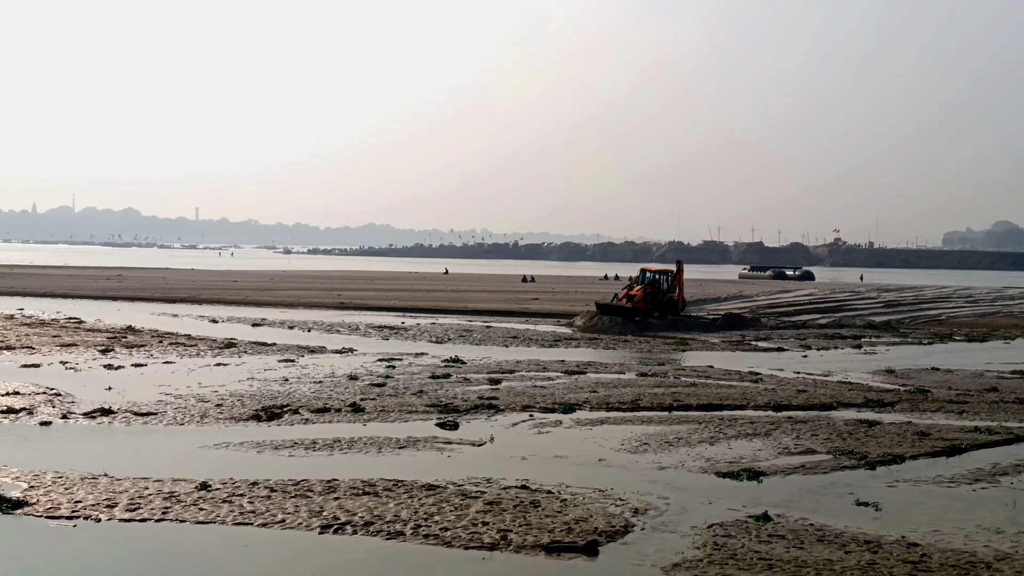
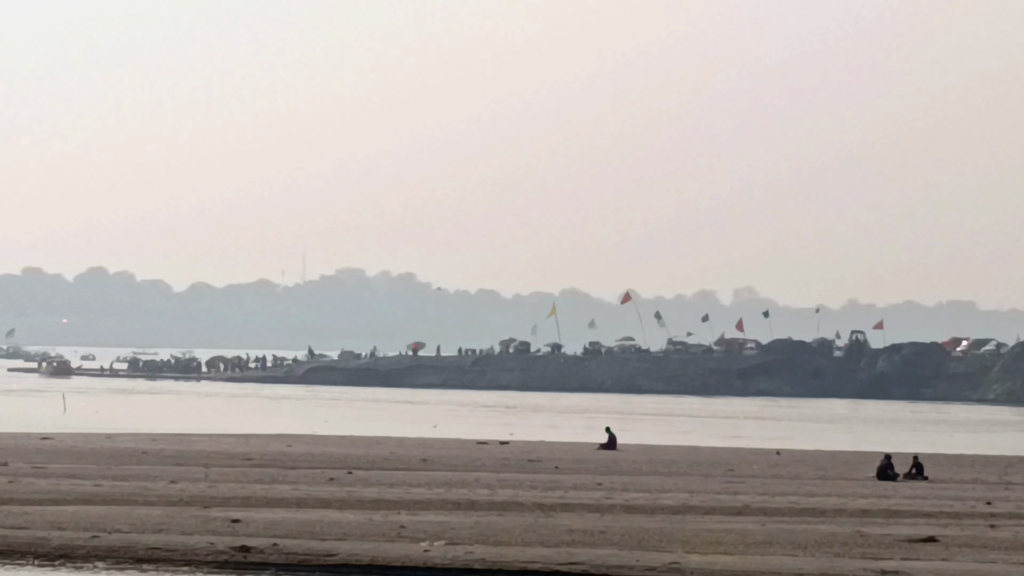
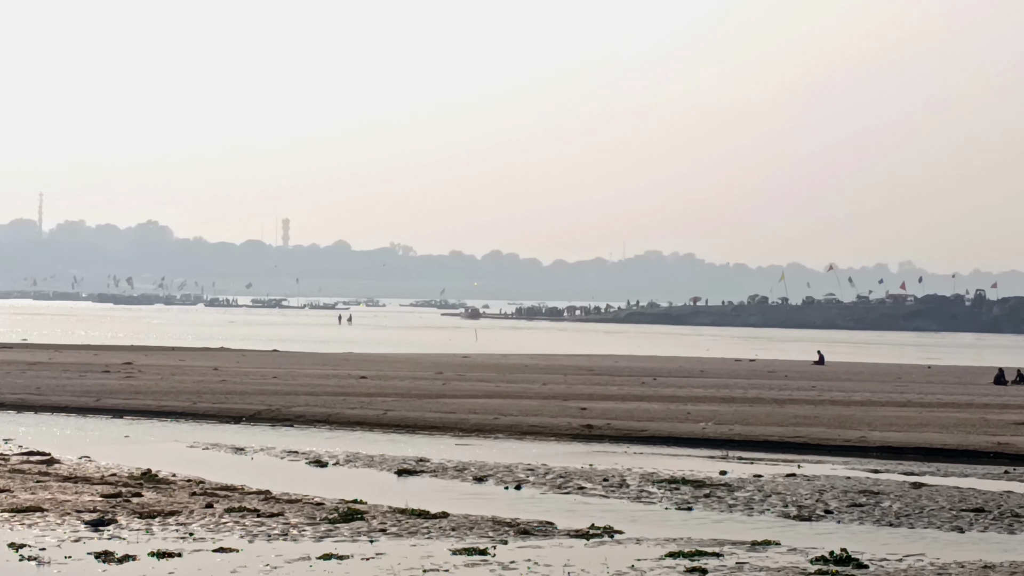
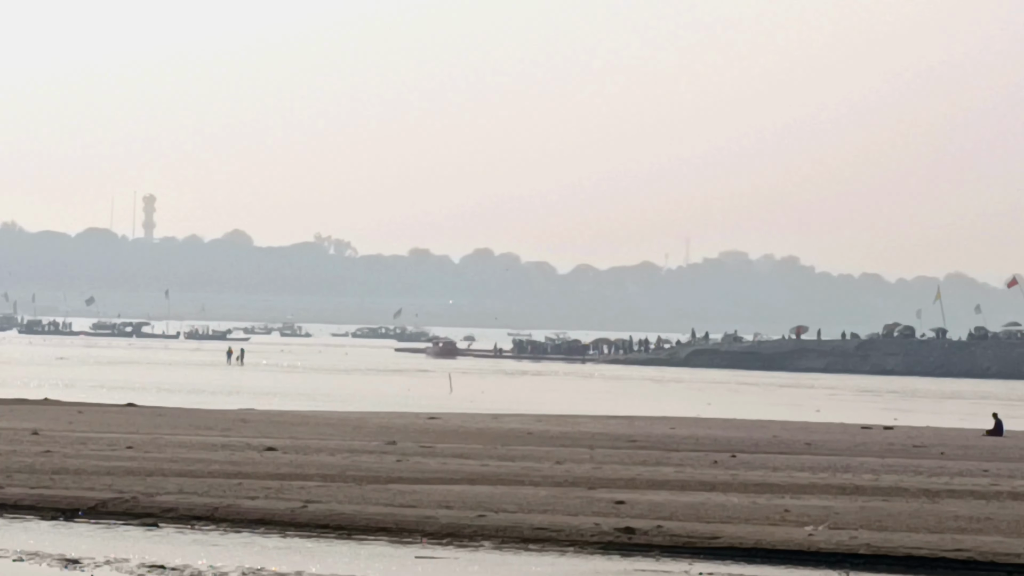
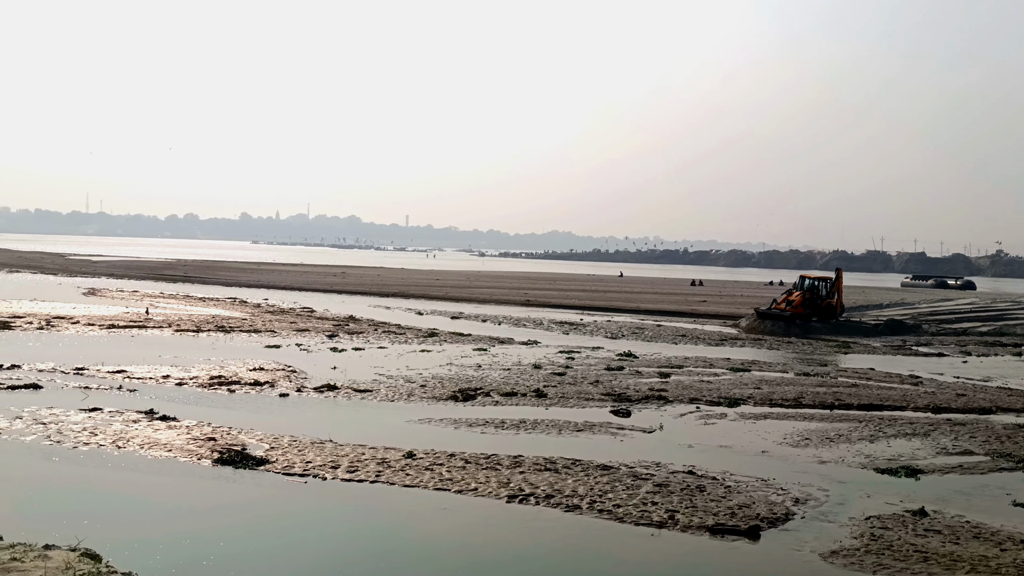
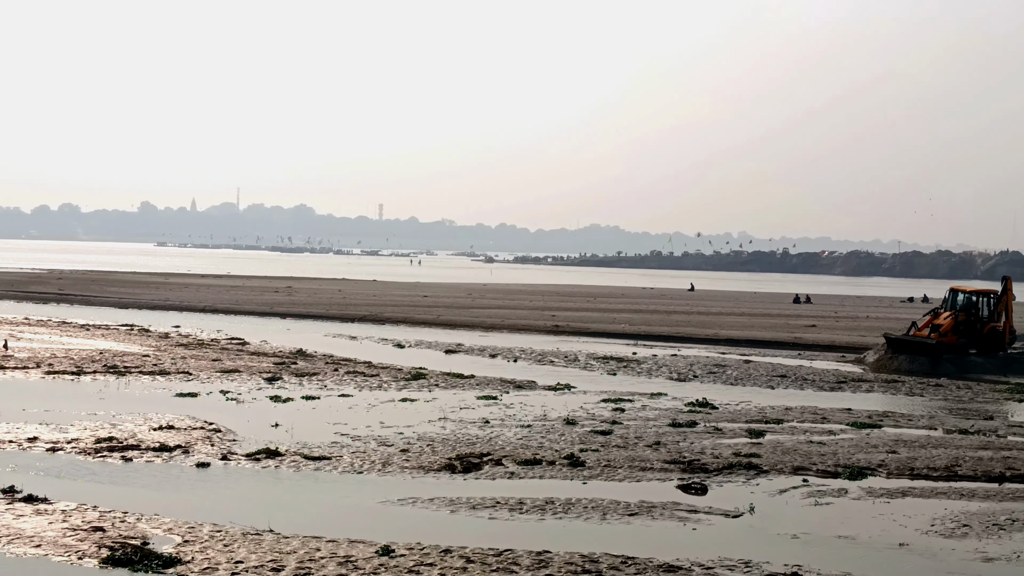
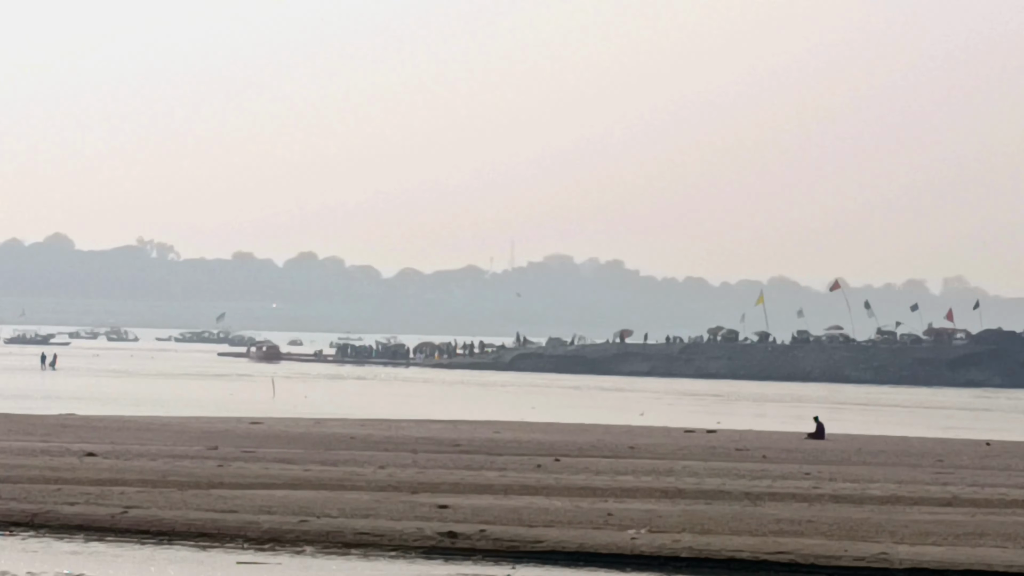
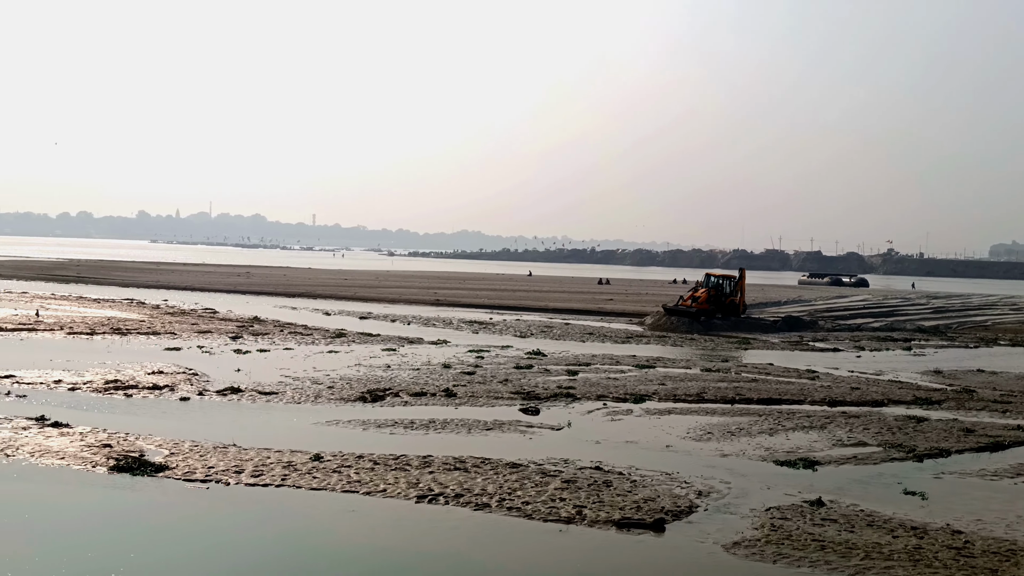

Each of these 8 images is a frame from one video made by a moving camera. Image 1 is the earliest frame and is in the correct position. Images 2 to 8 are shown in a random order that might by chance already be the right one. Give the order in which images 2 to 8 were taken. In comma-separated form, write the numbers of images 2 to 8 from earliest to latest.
8, 5, 6, 3, 4, 7, 2
